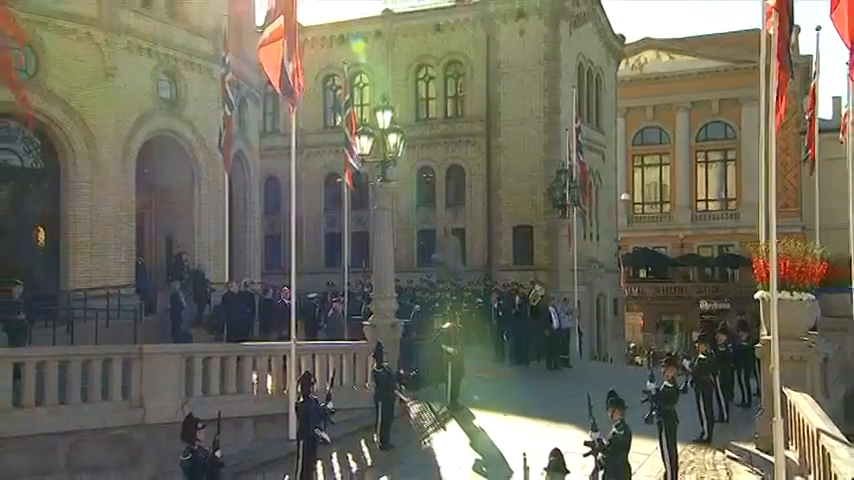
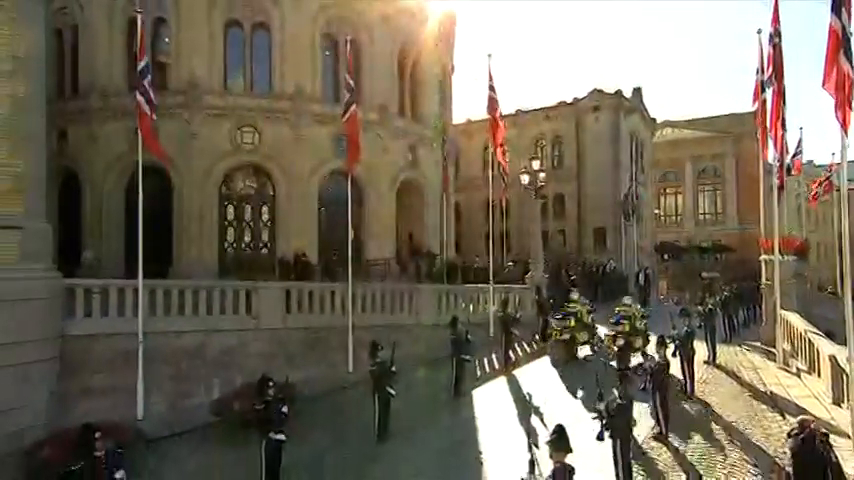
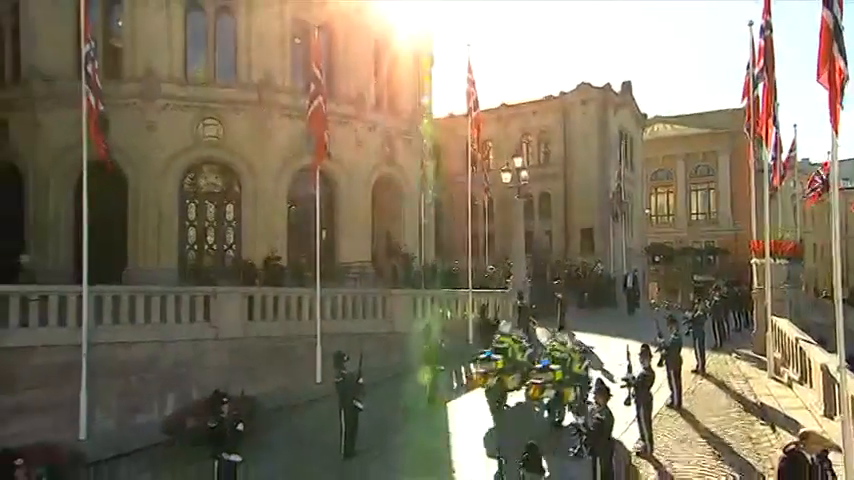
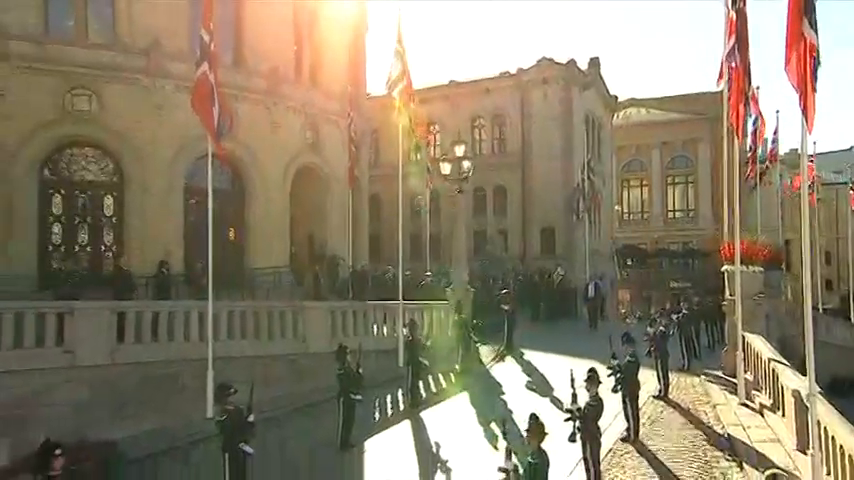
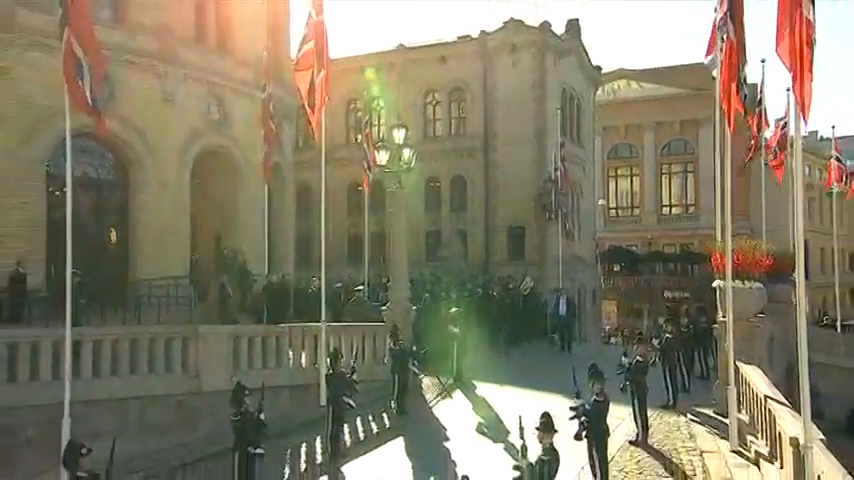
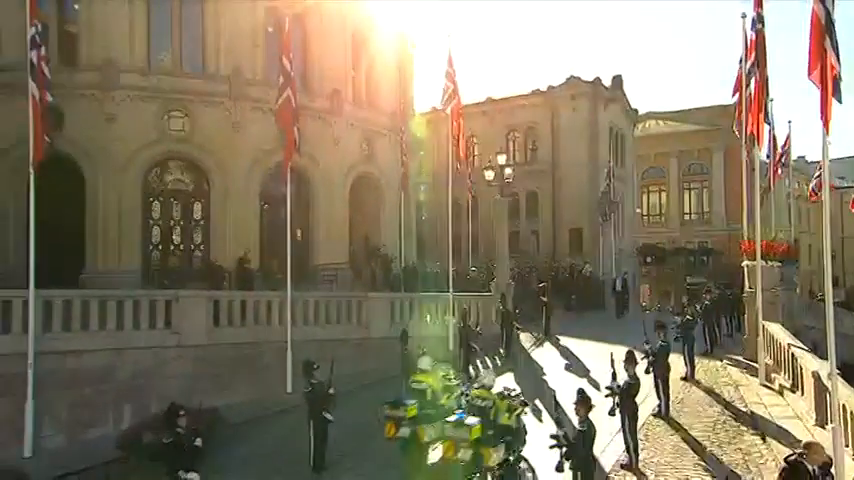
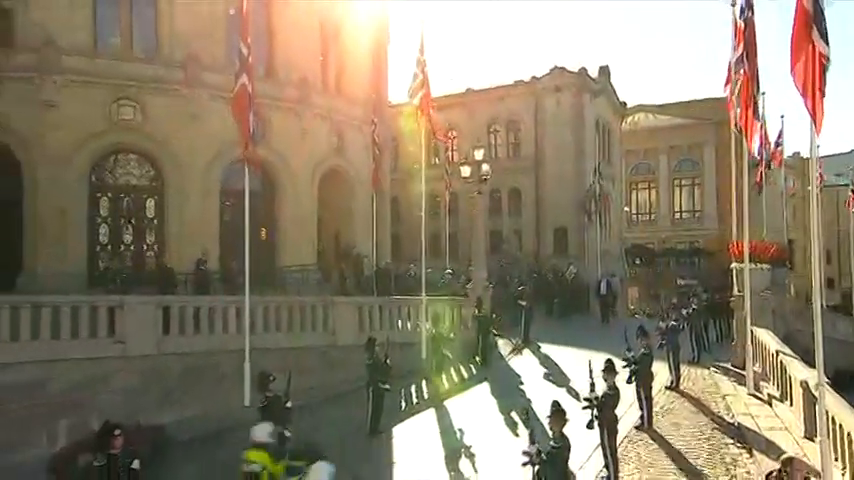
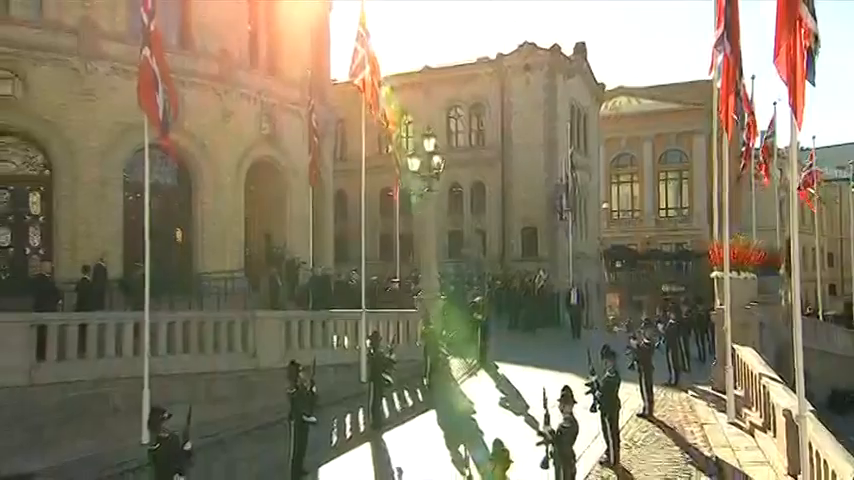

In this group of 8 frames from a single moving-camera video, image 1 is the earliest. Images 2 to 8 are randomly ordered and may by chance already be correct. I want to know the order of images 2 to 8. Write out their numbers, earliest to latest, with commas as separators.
5, 8, 4, 7, 6, 3, 2
